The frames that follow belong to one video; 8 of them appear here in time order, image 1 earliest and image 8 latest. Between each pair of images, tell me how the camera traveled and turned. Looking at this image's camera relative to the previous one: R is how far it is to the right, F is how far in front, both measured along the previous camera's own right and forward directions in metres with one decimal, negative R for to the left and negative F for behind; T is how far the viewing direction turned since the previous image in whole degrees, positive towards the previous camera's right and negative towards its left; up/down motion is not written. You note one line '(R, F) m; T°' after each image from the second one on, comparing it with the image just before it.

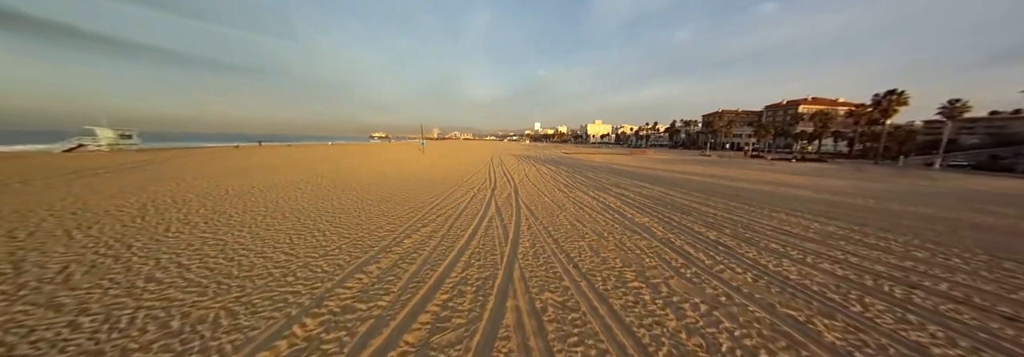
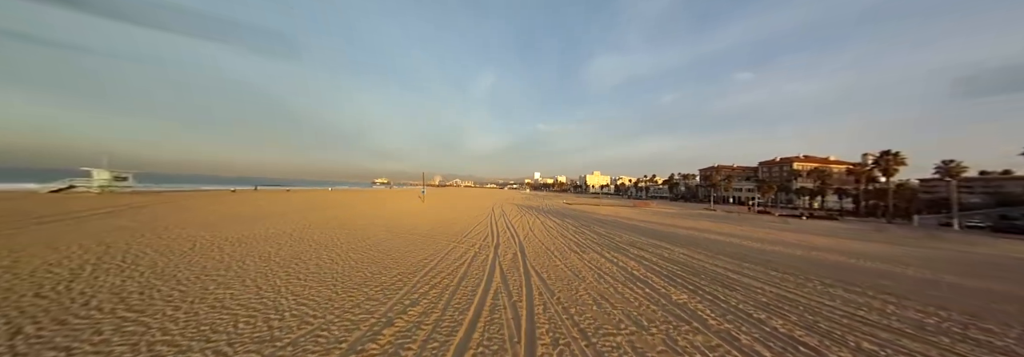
(-0.2, +0.6) m; 0°
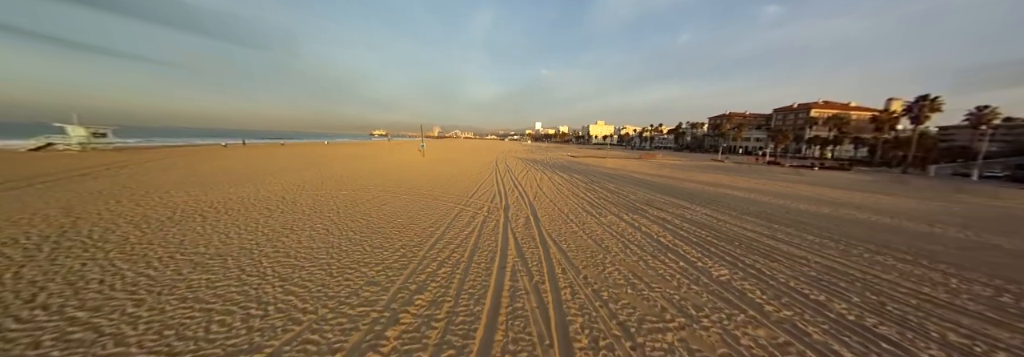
(-0.3, +0.8) m; 0°
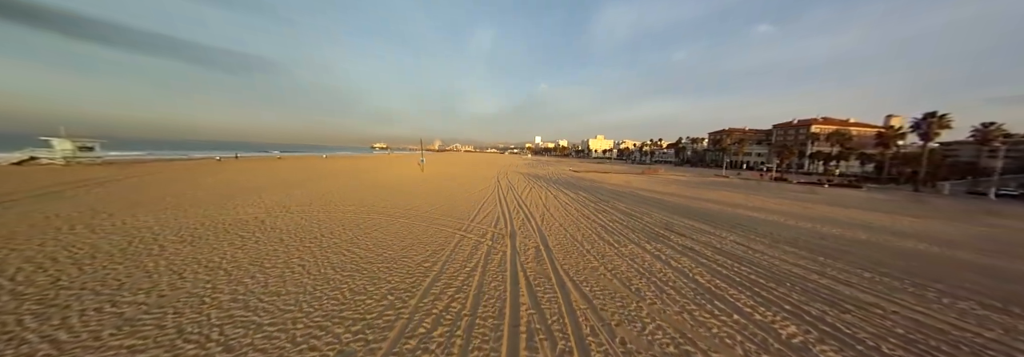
(-0.2, +0.6) m; 0°
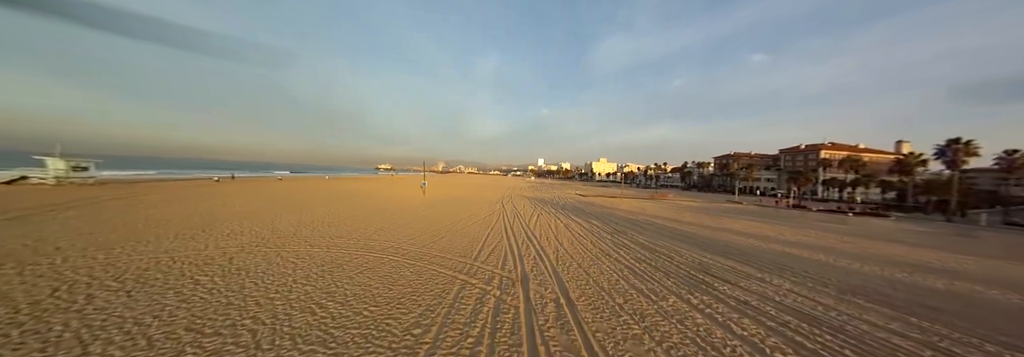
(-0.2, +0.8) m; -1°
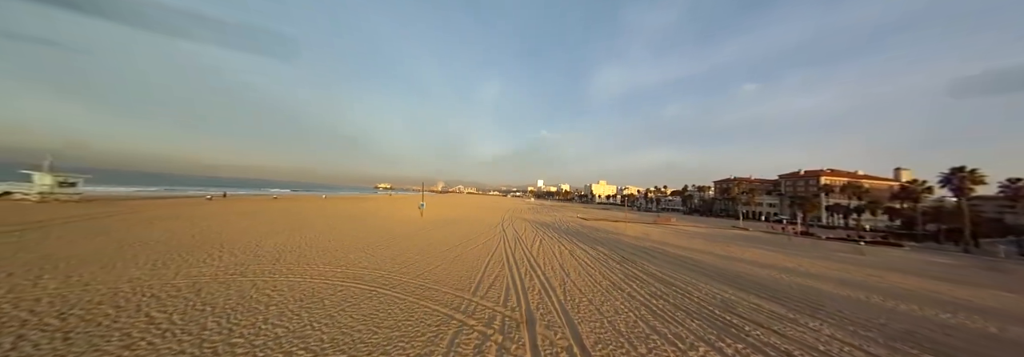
(-0.1, +0.4) m; 0°
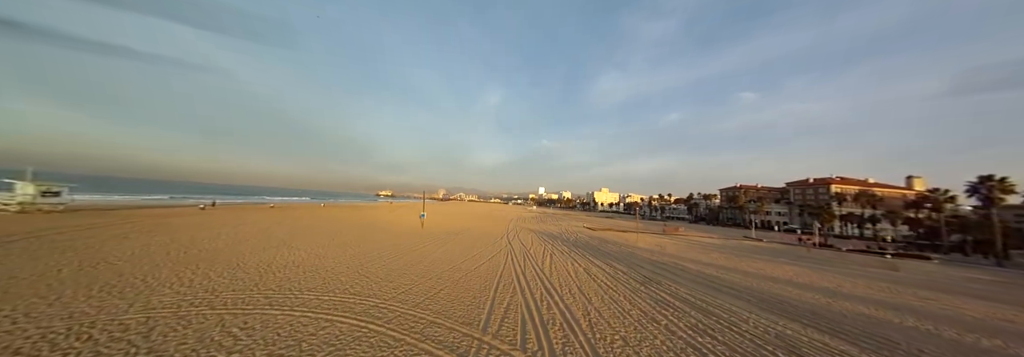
(-0.3, +0.8) m; 0°
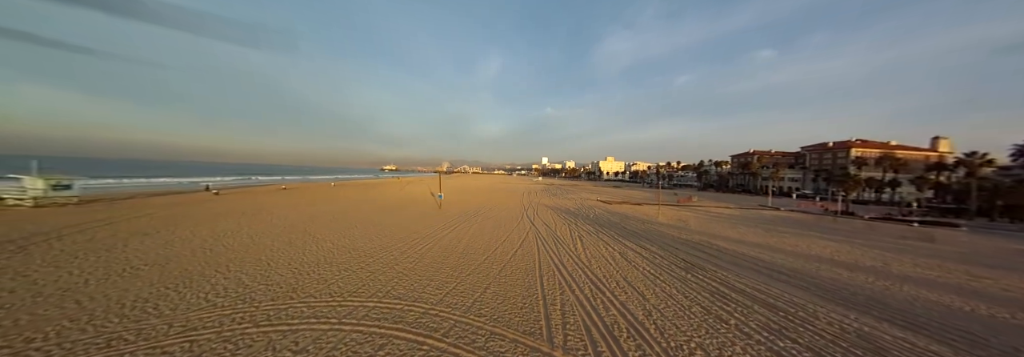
(-1.1, +0.7) m; -1°
